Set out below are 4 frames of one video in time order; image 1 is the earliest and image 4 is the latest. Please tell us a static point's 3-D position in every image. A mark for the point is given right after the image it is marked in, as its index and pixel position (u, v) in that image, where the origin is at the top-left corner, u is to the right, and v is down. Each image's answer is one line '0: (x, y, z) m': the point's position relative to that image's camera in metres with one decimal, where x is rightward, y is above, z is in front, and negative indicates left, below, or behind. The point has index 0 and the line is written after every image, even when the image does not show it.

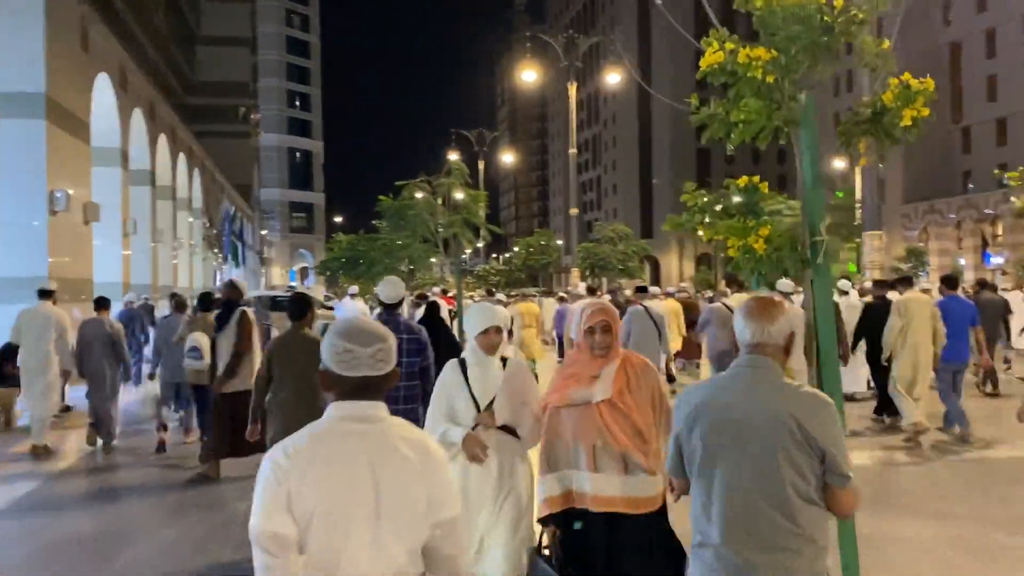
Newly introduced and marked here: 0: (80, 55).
0: (-8.0, +4.3, +16.6) m
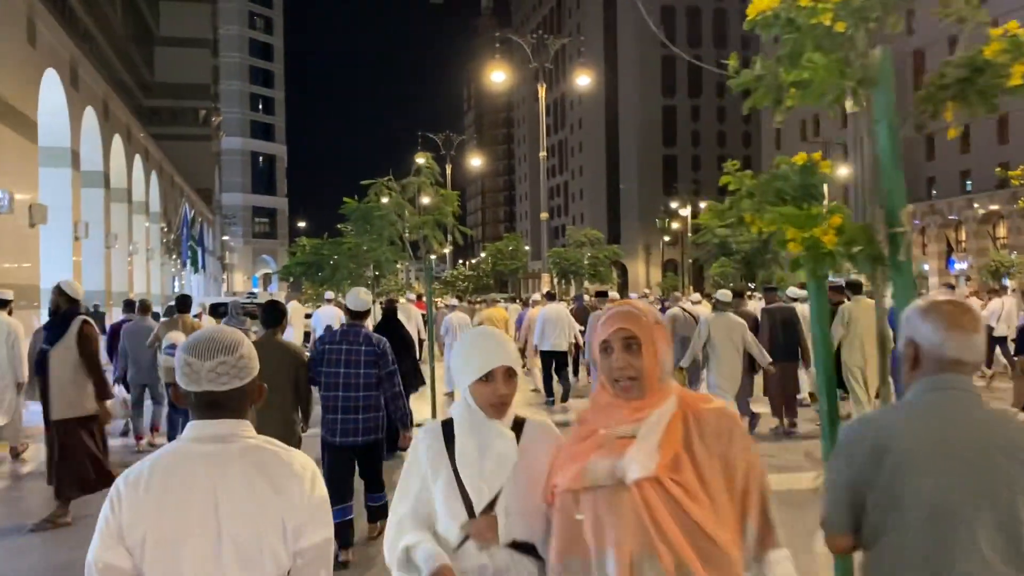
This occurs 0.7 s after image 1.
0: (-8.6, +4.2, +15.8) m
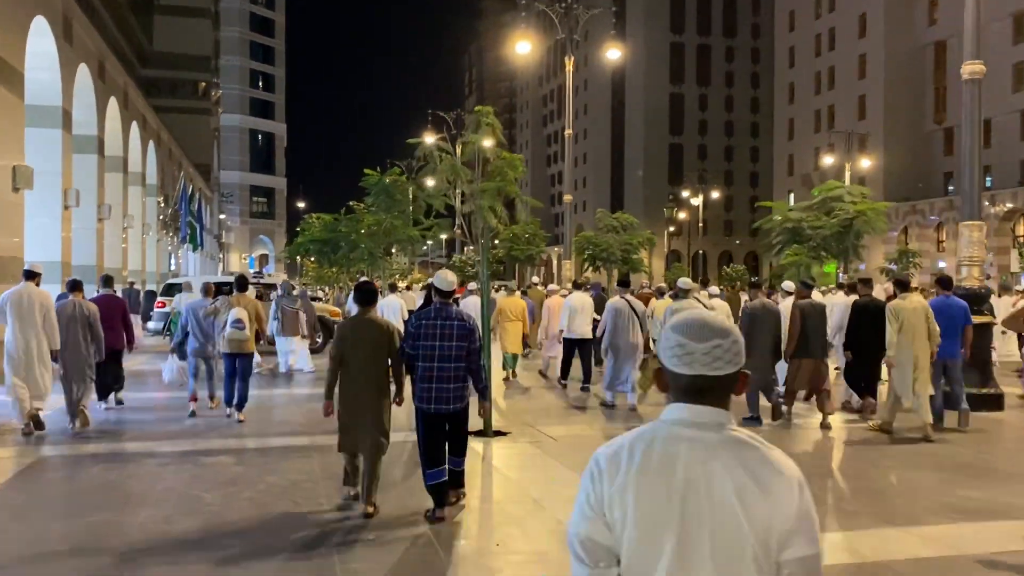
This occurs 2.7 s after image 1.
0: (-7.9, +4.7, +14.2) m
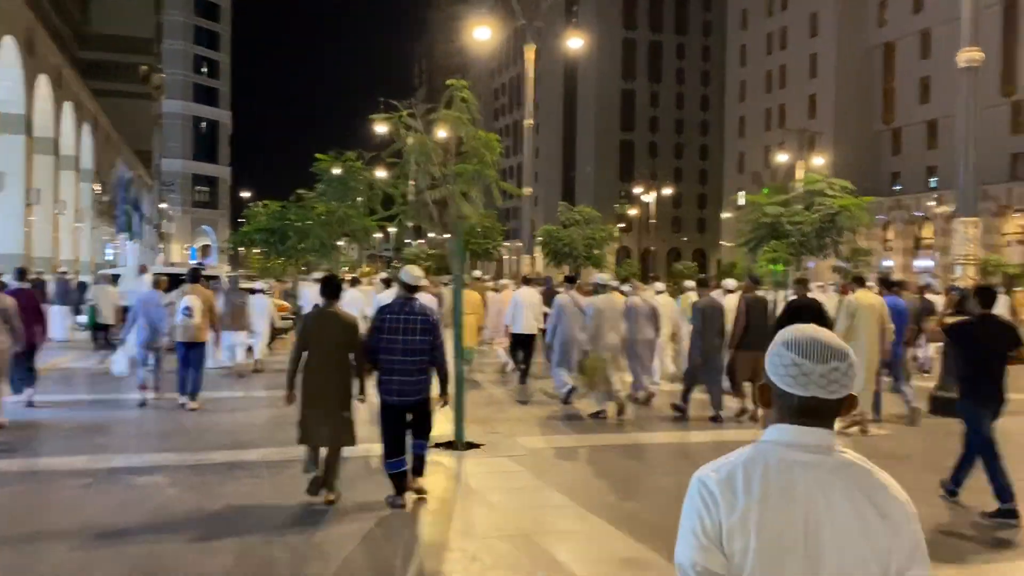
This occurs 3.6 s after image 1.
0: (-8.4, +4.8, +12.9) m
